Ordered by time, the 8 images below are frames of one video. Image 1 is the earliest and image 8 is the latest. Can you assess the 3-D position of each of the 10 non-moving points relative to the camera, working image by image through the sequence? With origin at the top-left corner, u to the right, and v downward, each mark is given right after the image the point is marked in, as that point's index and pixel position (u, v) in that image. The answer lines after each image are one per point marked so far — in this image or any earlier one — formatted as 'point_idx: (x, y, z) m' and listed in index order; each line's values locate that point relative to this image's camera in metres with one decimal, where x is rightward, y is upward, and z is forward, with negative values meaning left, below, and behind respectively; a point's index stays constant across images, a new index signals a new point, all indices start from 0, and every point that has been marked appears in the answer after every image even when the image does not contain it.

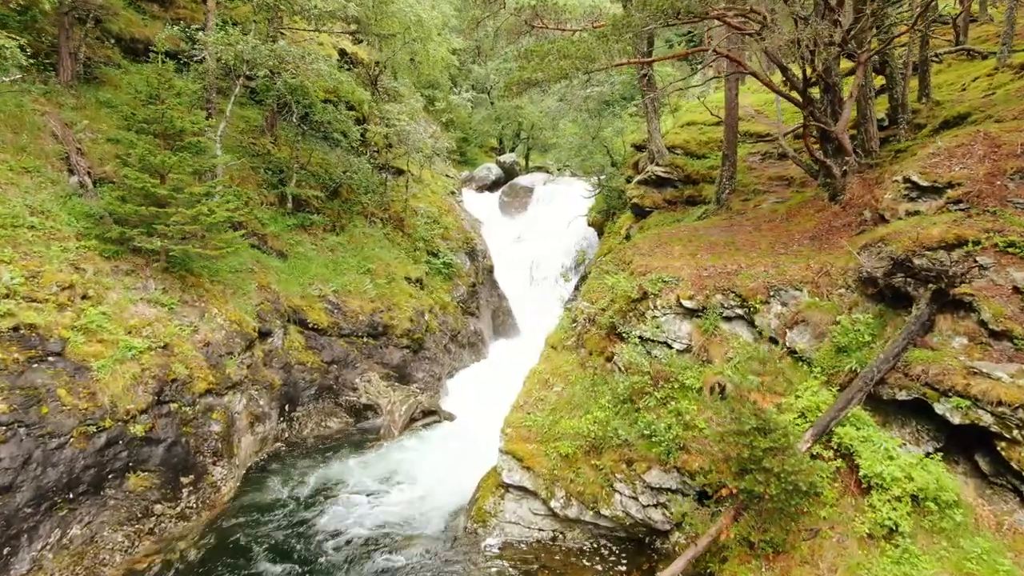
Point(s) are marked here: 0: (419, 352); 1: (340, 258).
0: (-1.8, -1.2, +14.8) m
1: (-3.3, +0.6, +14.9) m
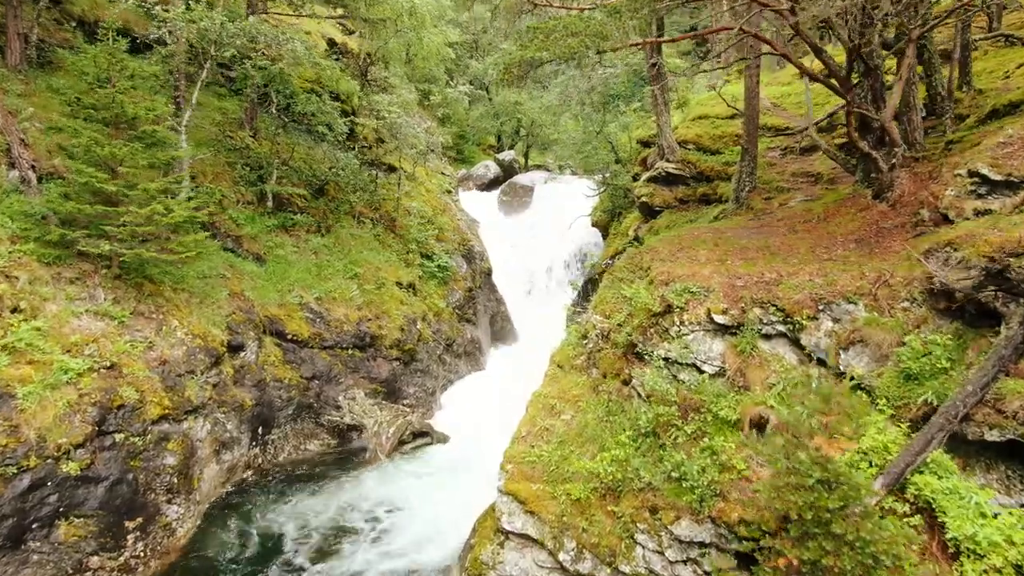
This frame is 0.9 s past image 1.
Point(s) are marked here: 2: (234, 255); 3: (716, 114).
0: (-1.8, -1.4, +13.6) m
1: (-3.3, +0.5, +13.7) m
2: (-4.3, +0.5, +11.9) m
3: (+4.6, +3.9, +17.3) m
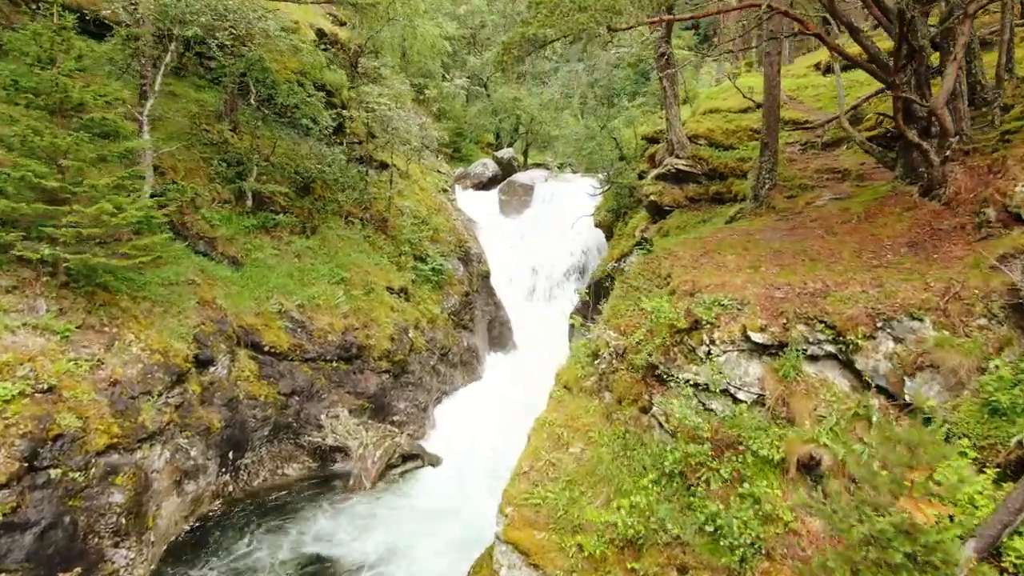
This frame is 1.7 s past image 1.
0: (-1.8, -1.5, +12.5) m
1: (-3.3, +0.4, +12.6) m
2: (-4.3, +0.4, +10.9) m
3: (+4.6, +3.8, +16.3) m
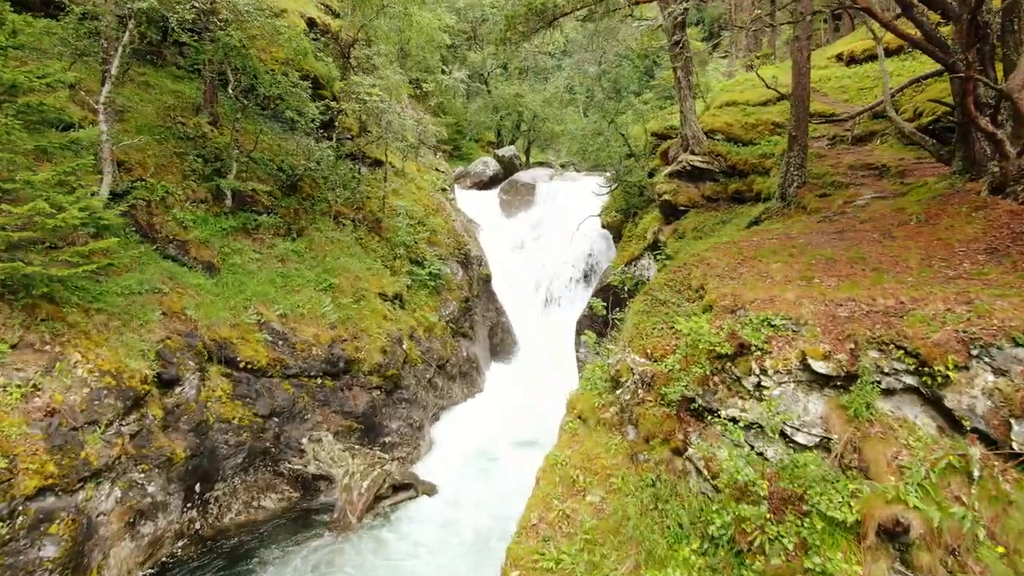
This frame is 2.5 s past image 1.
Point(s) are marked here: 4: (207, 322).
0: (-1.7, -1.6, +11.4) m
1: (-3.3, +0.3, +11.5) m
2: (-4.3, +0.3, +9.8) m
3: (+4.6, +3.7, +15.2) m
4: (-3.7, -0.4, +9.3) m
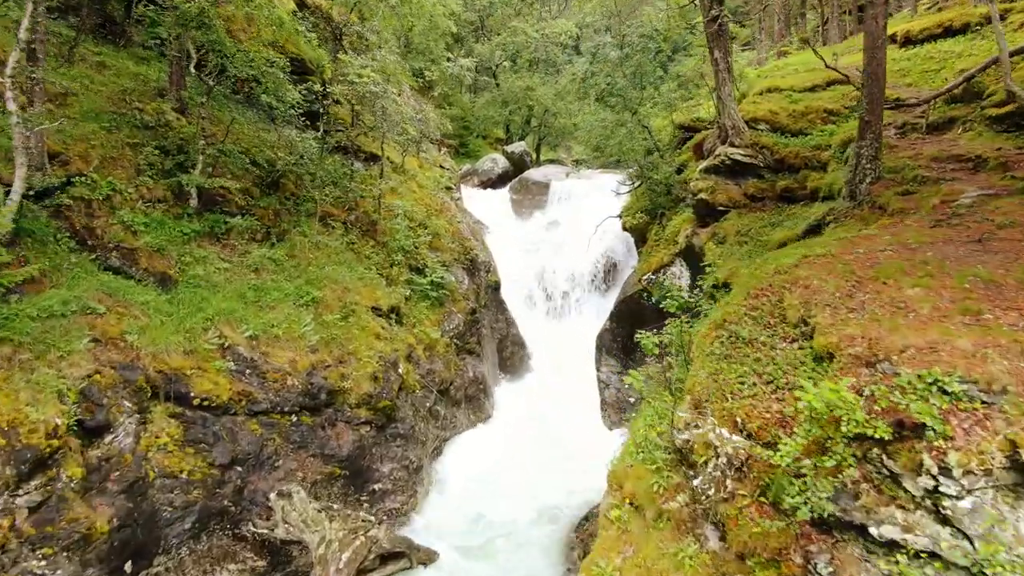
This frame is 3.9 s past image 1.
0: (-1.6, -1.8, +9.7) m
1: (-3.1, +0.1, +9.8) m
2: (-4.1, +0.1, +8.1) m
3: (+4.9, +3.5, +13.4) m
4: (-3.5, -0.6, +7.5) m
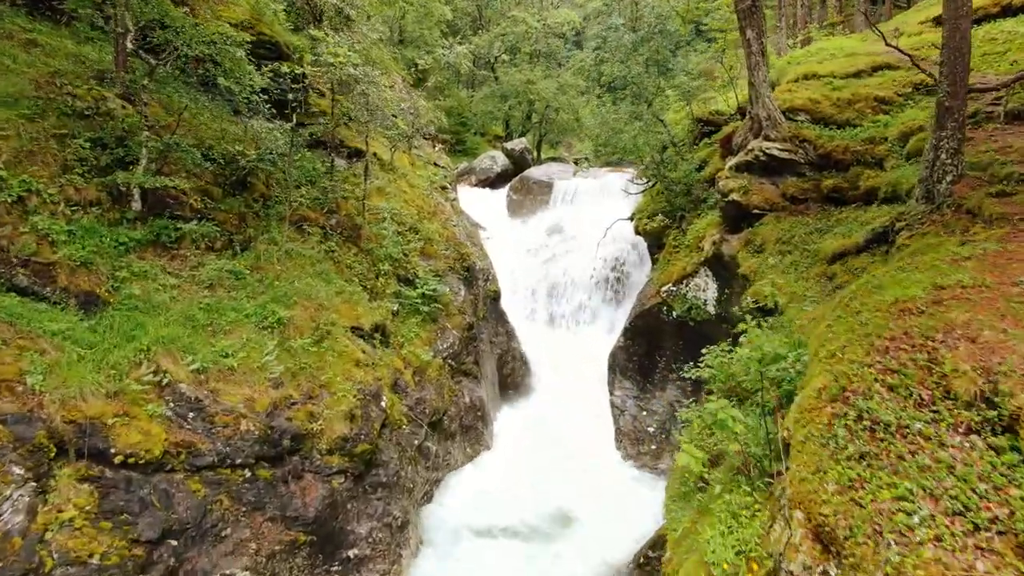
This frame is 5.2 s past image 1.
0: (-1.5, -2.0, +8.1) m
1: (-3.1, -0.2, +8.2) m
2: (-4.1, -0.1, +6.5) m
3: (+4.9, +3.3, +11.8) m
4: (-3.5, -0.8, +6.0) m
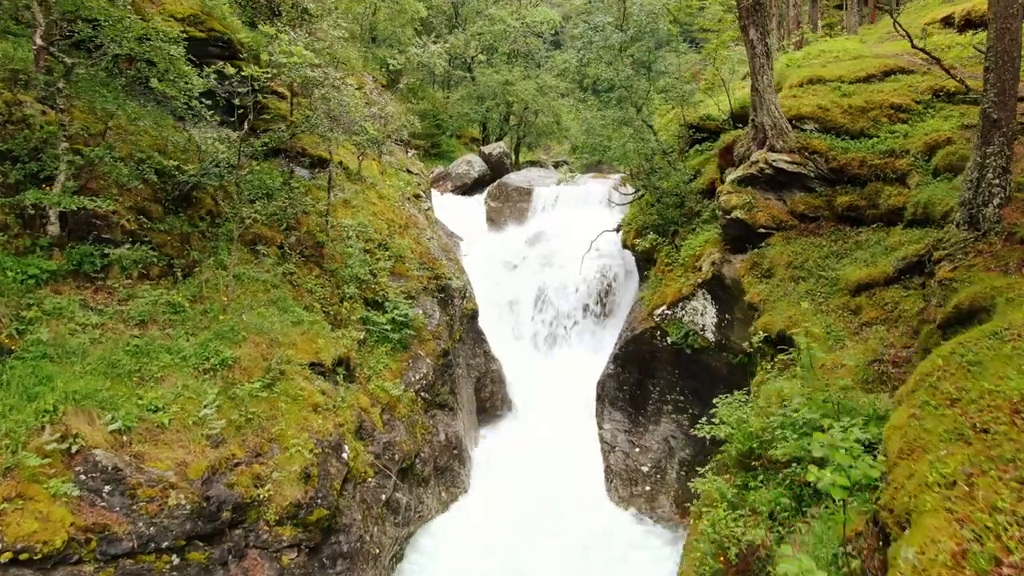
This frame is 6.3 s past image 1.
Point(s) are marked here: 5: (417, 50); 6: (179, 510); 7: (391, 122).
0: (-1.7, -2.3, +7.0) m
1: (-3.2, -0.5, +7.0) m
2: (-4.2, -0.4, +5.3) m
3: (+4.6, +3.0, +10.9) m
4: (-3.6, -1.2, +4.8) m
5: (-2.4, +5.9, +19.2) m
6: (-2.5, -1.7, +5.8) m
7: (-2.2, +2.9, +13.7) m
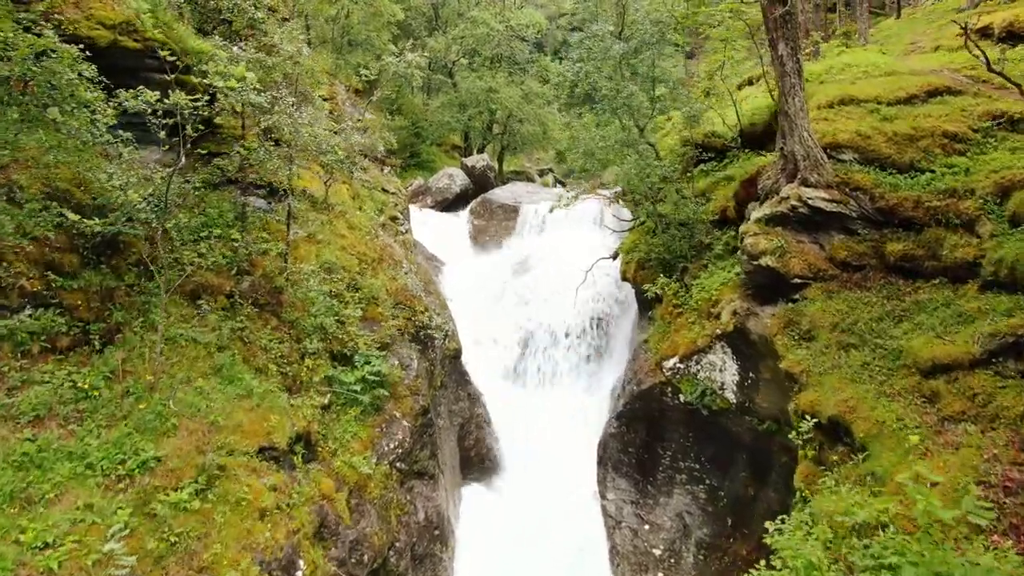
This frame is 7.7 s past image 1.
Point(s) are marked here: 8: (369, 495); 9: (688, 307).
0: (-1.7, -2.9, +5.5) m
1: (-3.3, -1.1, +5.5) m
2: (-4.2, -1.1, +3.7) m
3: (+4.5, +2.4, +9.5) m
4: (-3.6, -1.8, +3.2) m
5: (-2.7, +5.2, +17.7) m
6: (-2.5, -2.3, +4.3) m
7: (-2.4, +2.3, +12.2) m
8: (-1.5, -2.2, +7.9) m
9: (+2.3, -0.3, +10.0) m
